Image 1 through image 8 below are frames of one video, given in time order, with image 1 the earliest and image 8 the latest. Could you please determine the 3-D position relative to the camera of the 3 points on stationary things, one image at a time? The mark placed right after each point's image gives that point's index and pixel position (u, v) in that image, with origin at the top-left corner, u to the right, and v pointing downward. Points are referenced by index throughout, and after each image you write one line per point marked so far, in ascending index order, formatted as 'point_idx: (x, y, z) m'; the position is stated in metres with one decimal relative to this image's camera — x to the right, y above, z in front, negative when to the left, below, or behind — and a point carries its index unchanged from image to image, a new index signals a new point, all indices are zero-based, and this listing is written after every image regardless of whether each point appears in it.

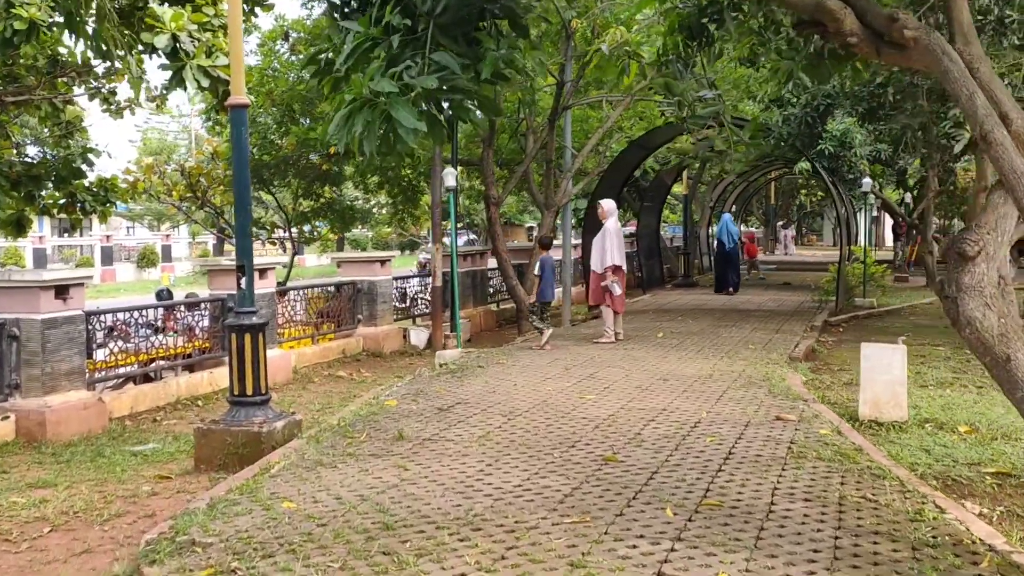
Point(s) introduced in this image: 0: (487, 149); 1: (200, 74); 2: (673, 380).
0: (-0.3, +1.7, +12.8) m
1: (-2.2, +1.5, +7.2) m
2: (+1.2, -0.7, +7.5) m
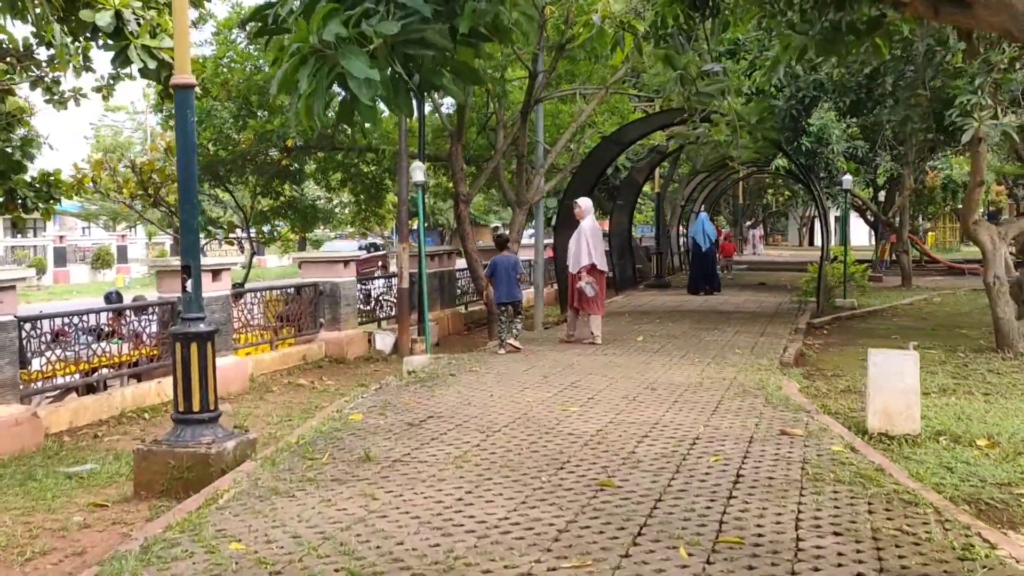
0: (-0.7, +1.7, +12.2) m
1: (-2.3, +1.5, +6.6) m
2: (+1.0, -0.7, +7.0) m
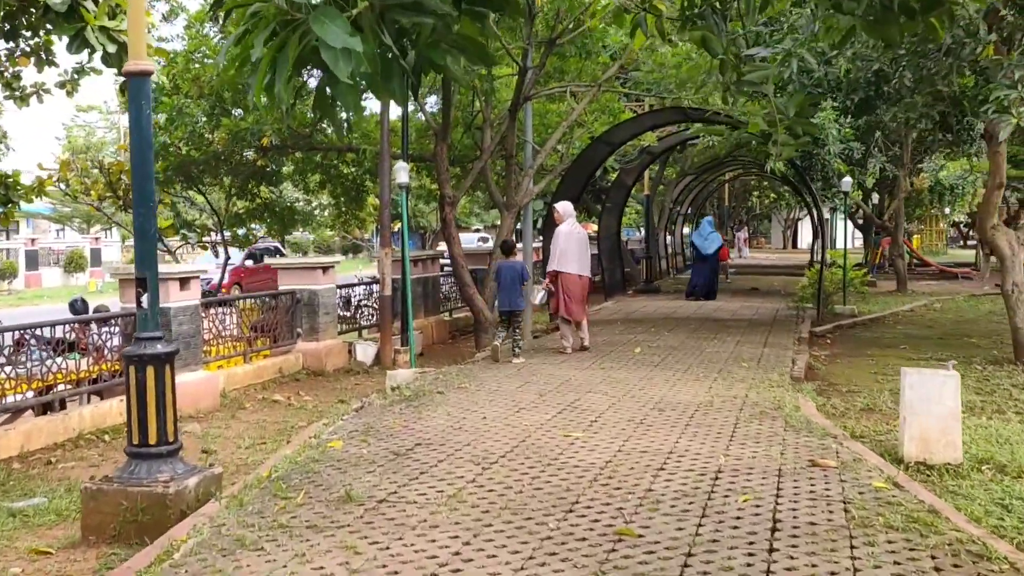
0: (-0.8, +1.6, +11.6) m
1: (-2.4, +1.4, +5.9) m
2: (+1.0, -0.8, +6.4) m
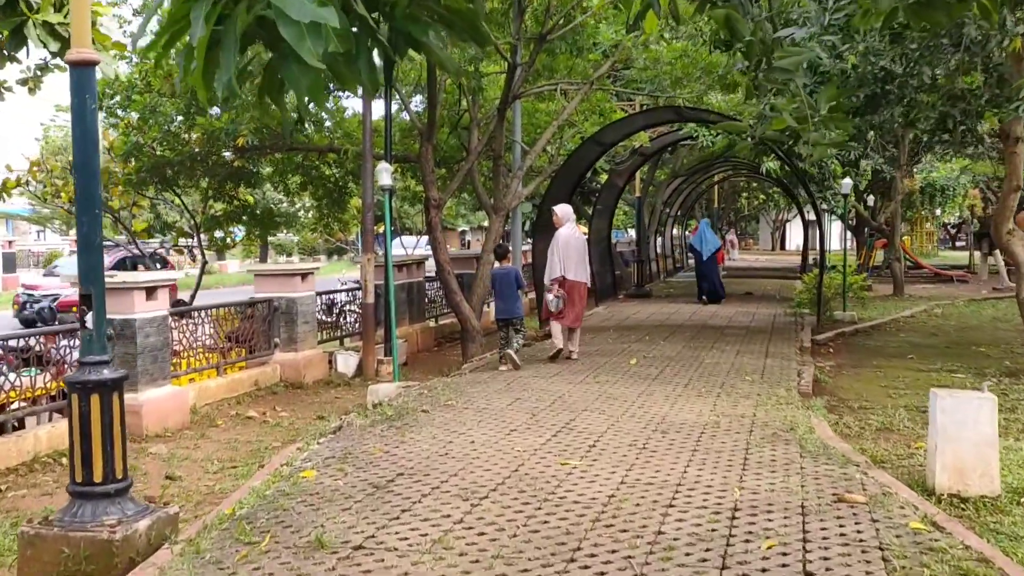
0: (-0.9, +1.6, +11.1) m
1: (-2.4, +1.3, +5.4) m
2: (+0.9, -0.8, +5.9) m
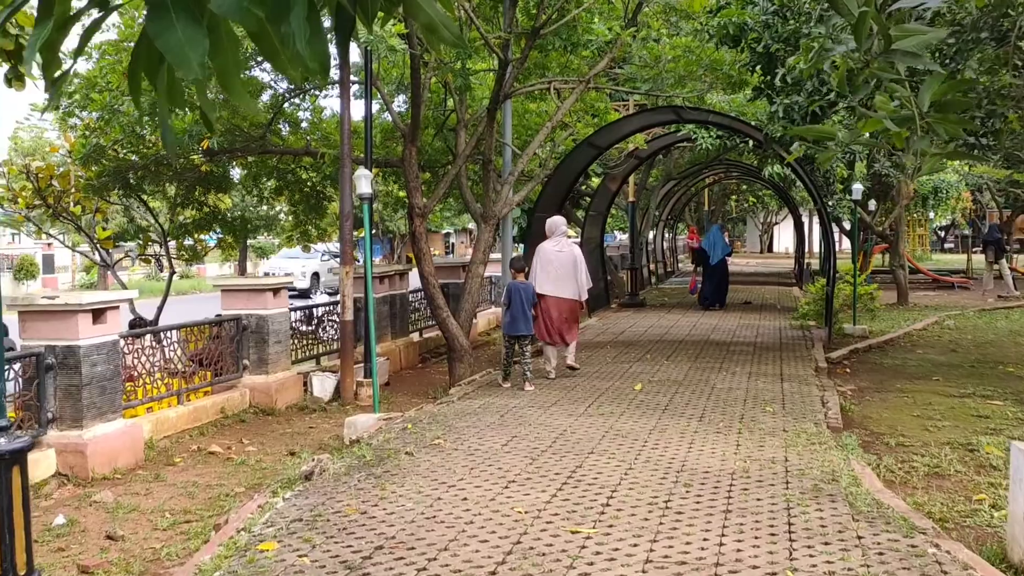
0: (-1.0, +1.4, +10.2) m
1: (-2.4, +1.2, +4.5) m
2: (+0.9, -1.0, +5.1) m
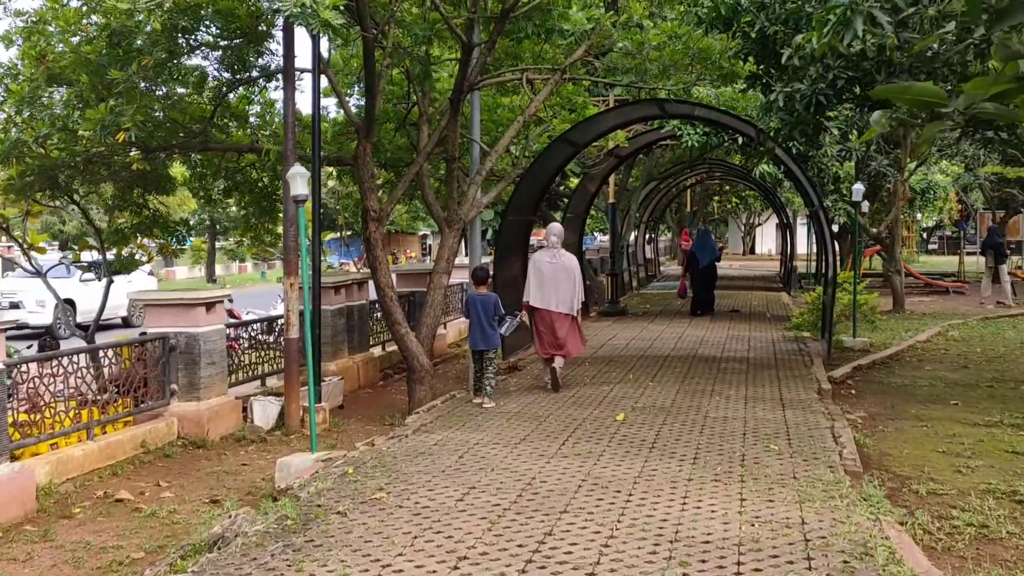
0: (-1.3, +1.3, +9.1) m
1: (-2.6, +1.1, +3.4) m
2: (+0.7, -1.1, +4.0) m
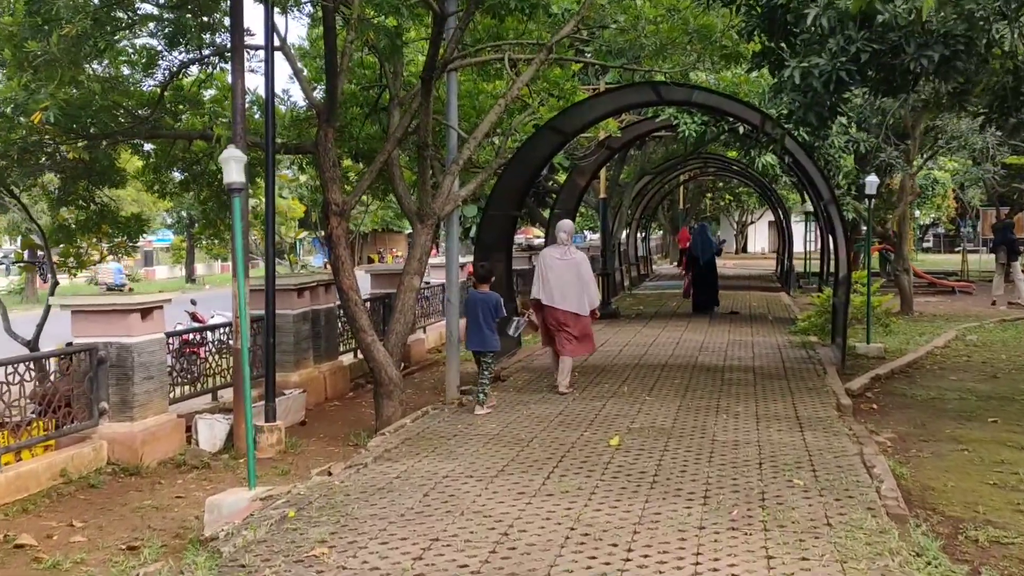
0: (-1.5, +1.3, +8.1) m
1: (-2.7, +1.0, +2.4) m
2: (+0.6, -1.1, +3.0) m
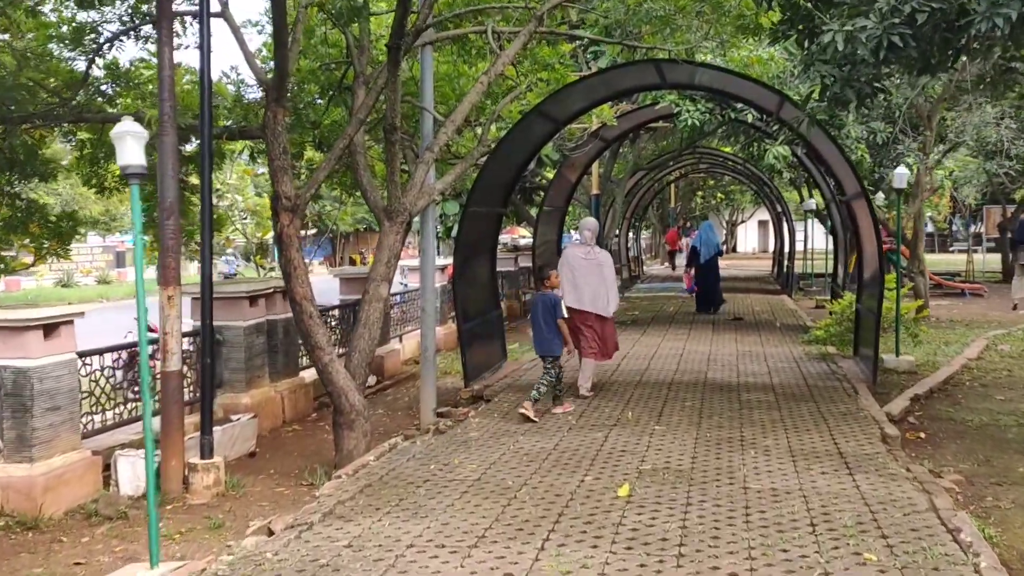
0: (-1.6, +1.2, +6.9) m
1: (-2.7, +1.0, +1.1) m
2: (+0.6, -1.2, +1.8) m
